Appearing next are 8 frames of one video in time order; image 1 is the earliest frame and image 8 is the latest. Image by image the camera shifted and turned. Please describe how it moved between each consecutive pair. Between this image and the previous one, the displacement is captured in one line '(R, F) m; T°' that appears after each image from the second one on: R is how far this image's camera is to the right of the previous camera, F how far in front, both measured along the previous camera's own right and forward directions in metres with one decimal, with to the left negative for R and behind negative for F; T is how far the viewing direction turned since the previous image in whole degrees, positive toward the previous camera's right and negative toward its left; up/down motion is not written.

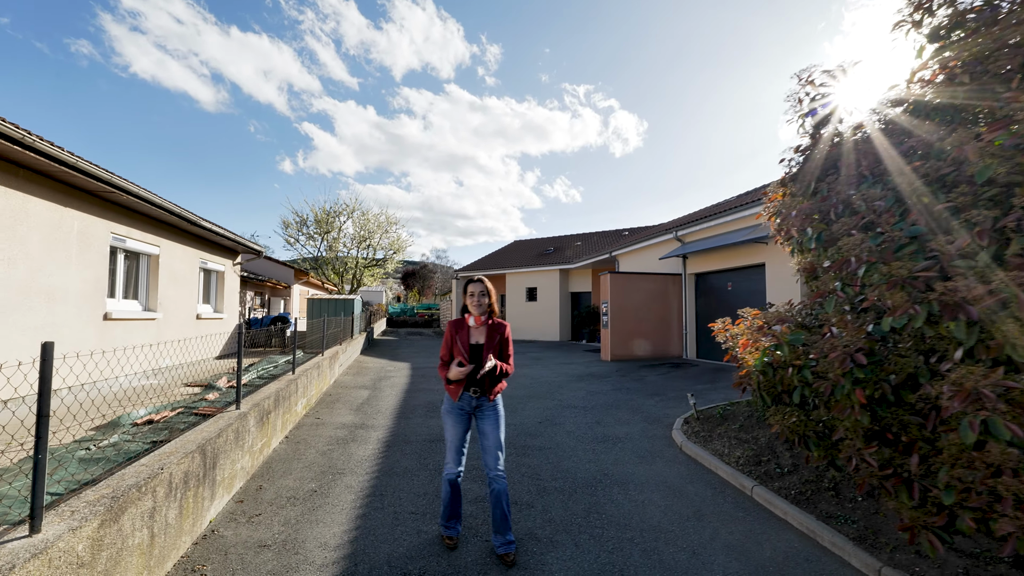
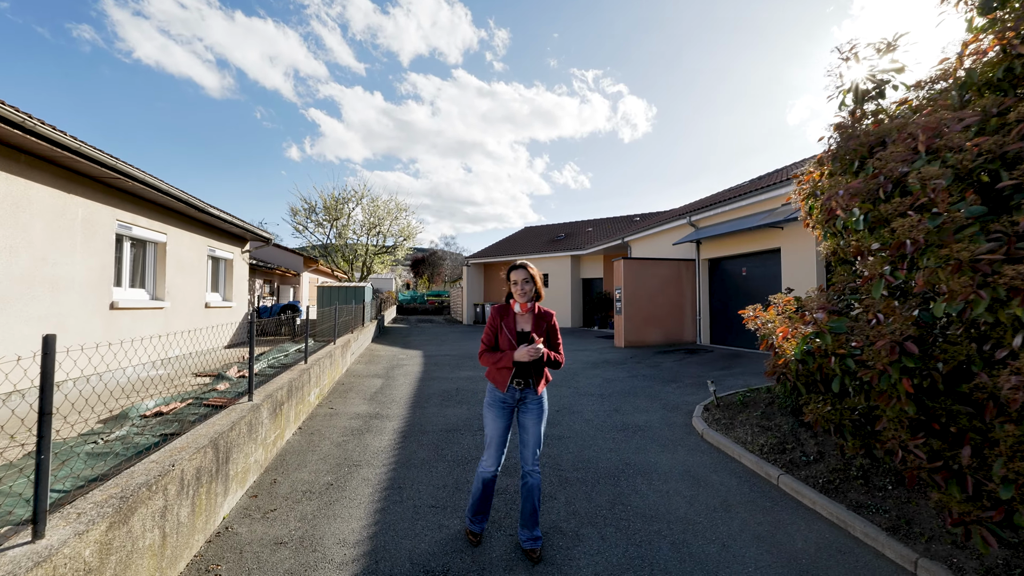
(-0.1, +0.2) m; -1°
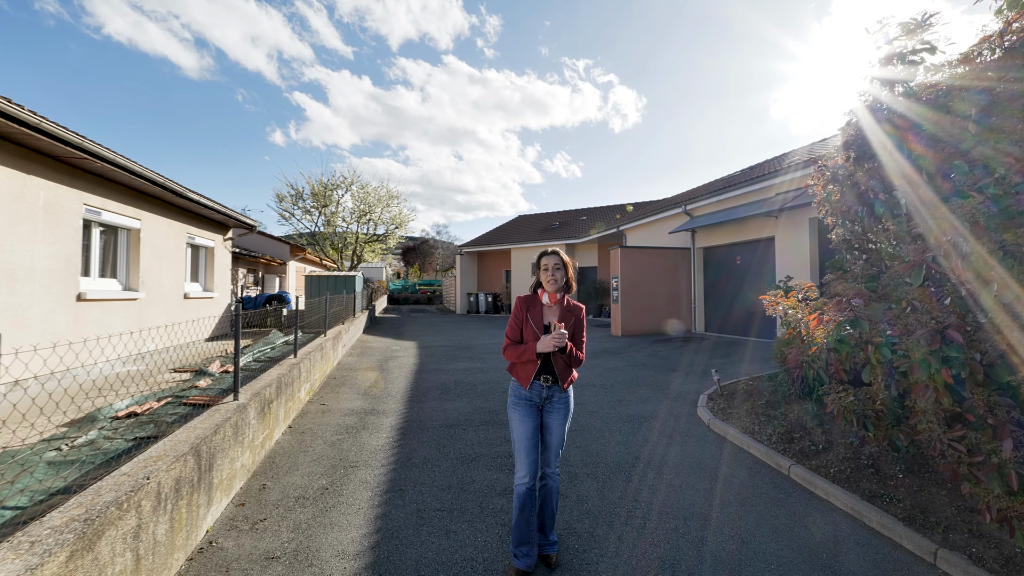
(-0.1, +0.3) m; +1°
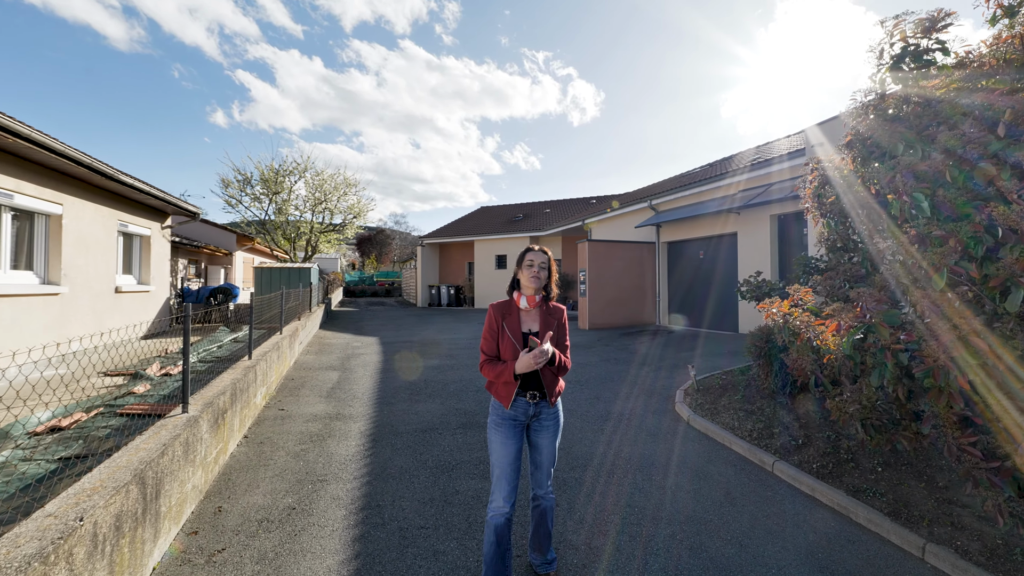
(-0.2, +0.2) m; +5°
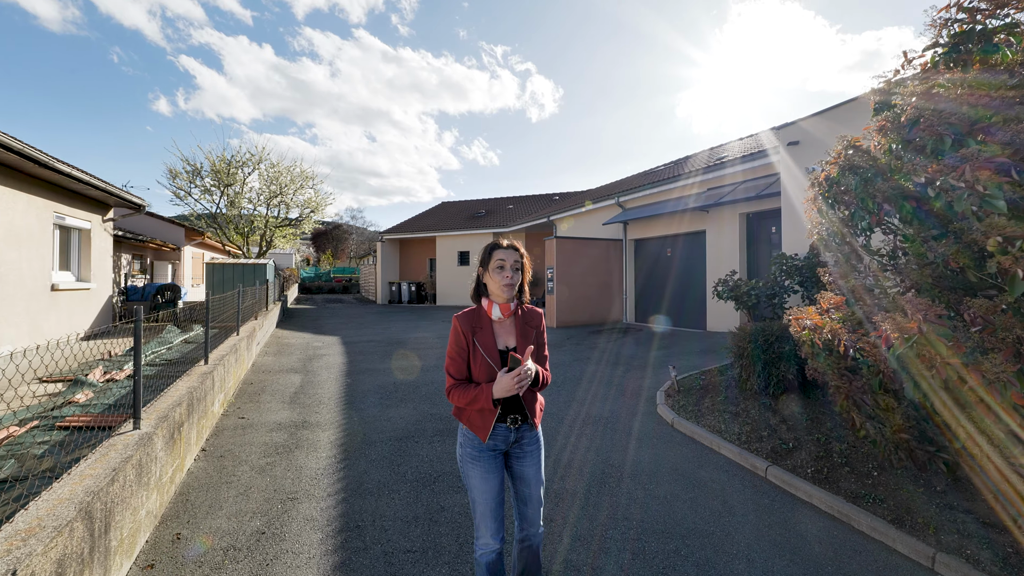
(-0.2, +0.2) m; +5°
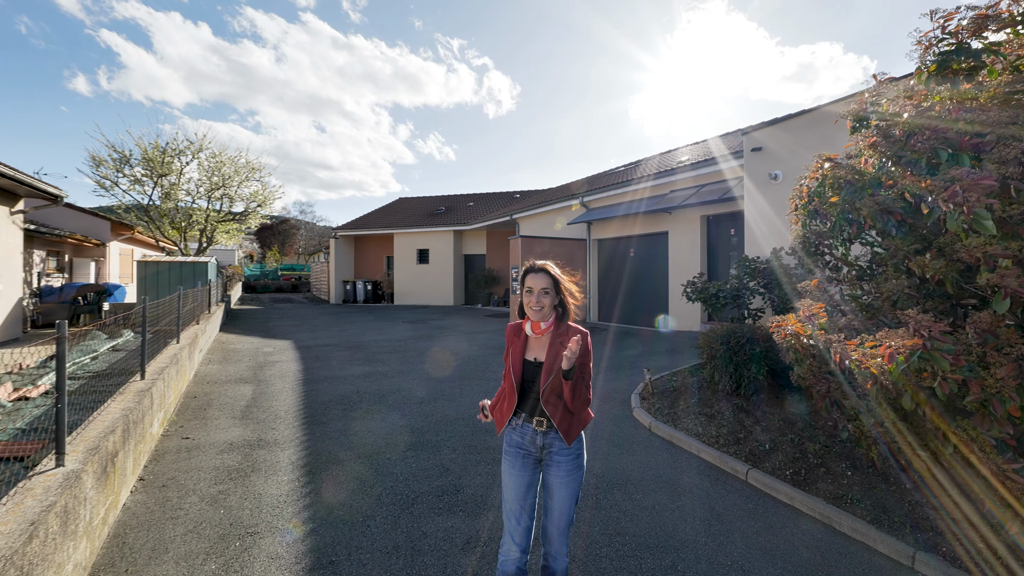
(-0.2, +0.2) m; +6°
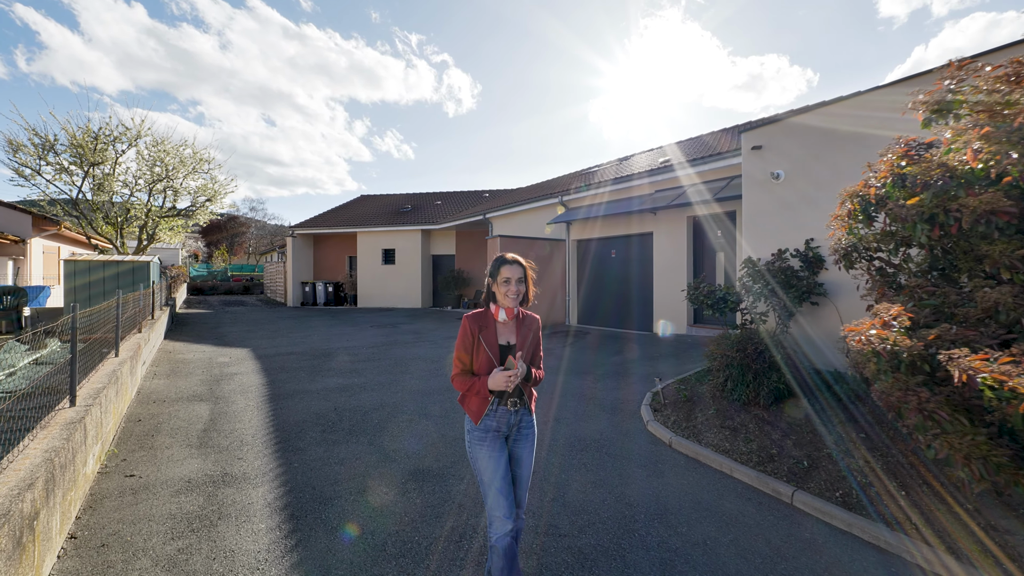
(-0.4, +0.5) m; +5°
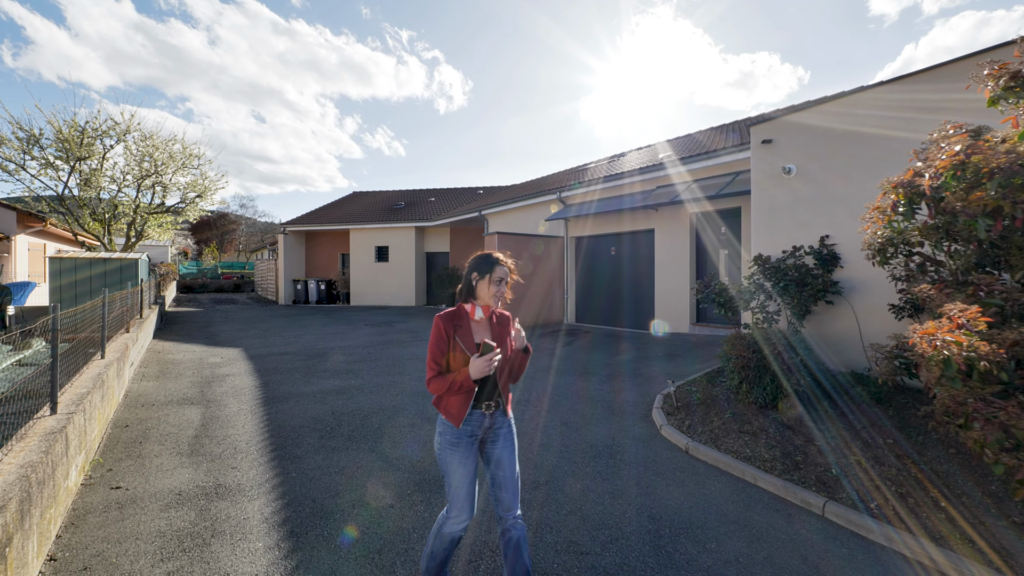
(-0.1, +0.2) m; +1°
